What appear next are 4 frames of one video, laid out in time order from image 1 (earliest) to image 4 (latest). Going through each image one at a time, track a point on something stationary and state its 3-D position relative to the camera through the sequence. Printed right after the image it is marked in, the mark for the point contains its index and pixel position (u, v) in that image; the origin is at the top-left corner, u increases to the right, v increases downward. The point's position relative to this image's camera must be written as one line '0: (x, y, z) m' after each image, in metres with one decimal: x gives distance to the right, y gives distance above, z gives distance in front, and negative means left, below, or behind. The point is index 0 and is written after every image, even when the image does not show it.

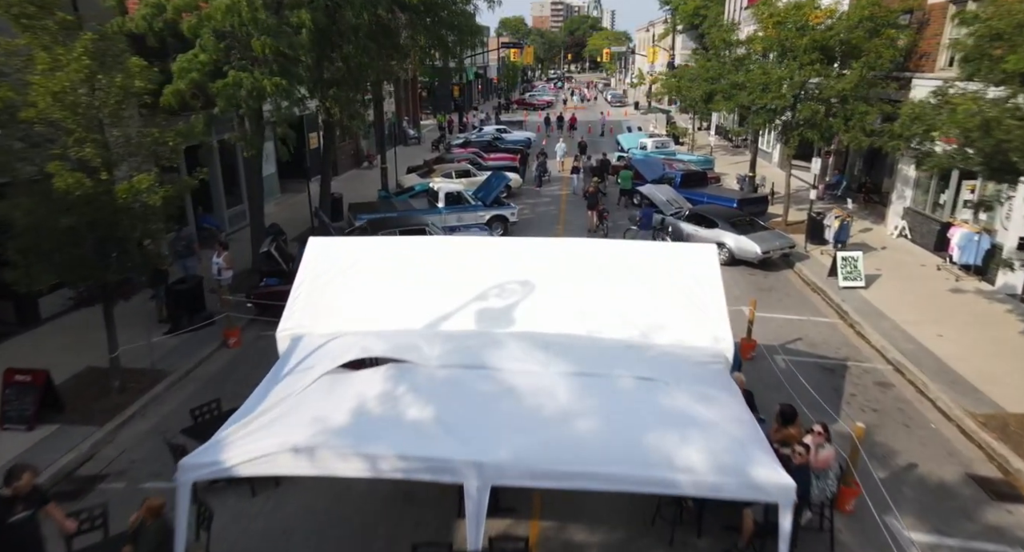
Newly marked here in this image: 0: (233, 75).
0: (-4.6, +3.3, +10.5) m
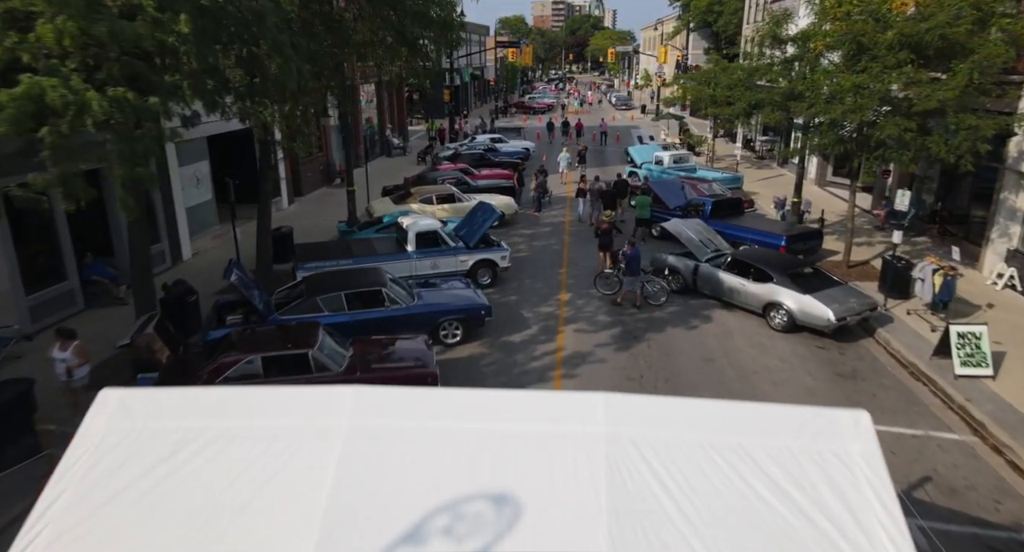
0: (-4.8, +1.9, +6.4) m
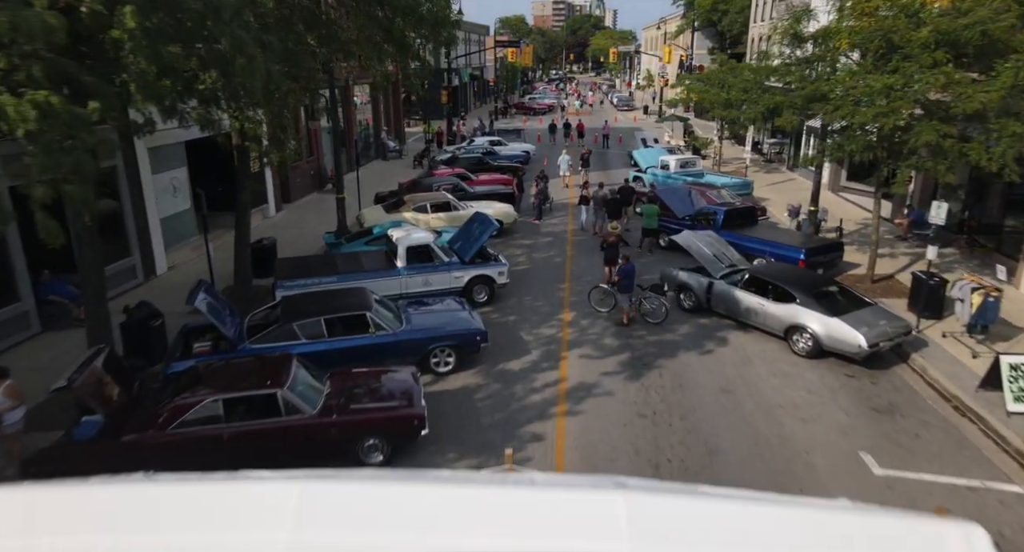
0: (-4.9, +1.6, +5.3) m
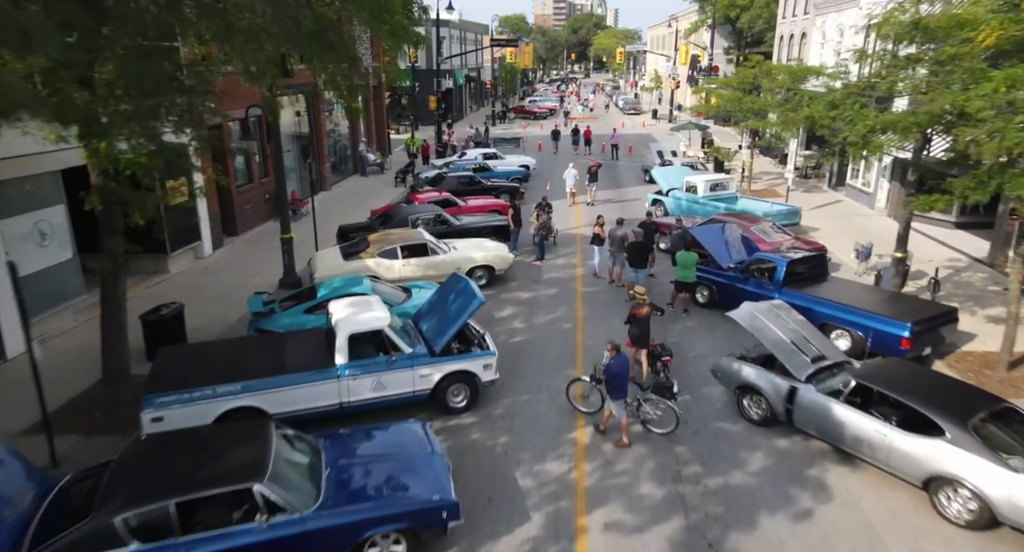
0: (-5.0, +0.2, +1.1) m
